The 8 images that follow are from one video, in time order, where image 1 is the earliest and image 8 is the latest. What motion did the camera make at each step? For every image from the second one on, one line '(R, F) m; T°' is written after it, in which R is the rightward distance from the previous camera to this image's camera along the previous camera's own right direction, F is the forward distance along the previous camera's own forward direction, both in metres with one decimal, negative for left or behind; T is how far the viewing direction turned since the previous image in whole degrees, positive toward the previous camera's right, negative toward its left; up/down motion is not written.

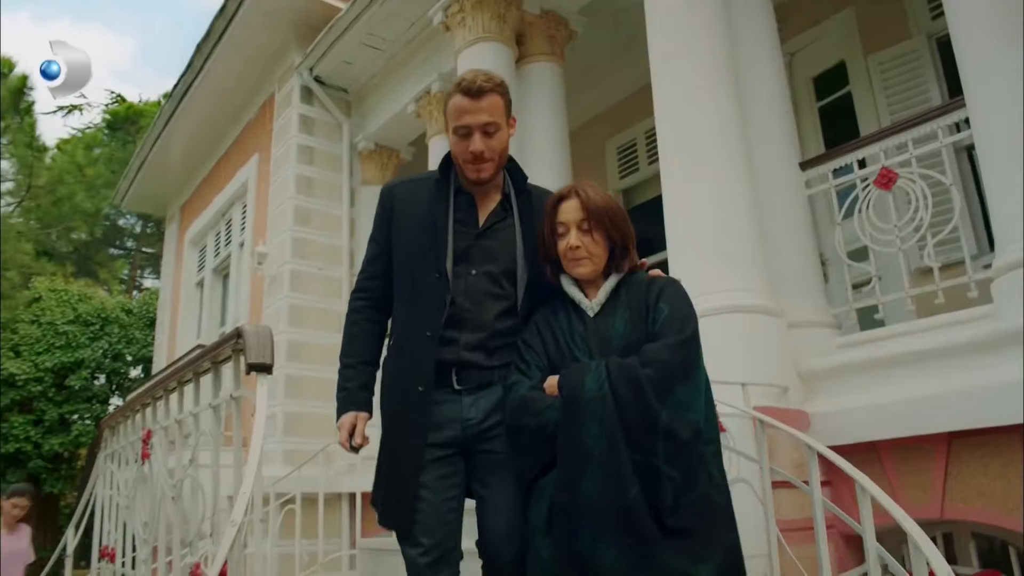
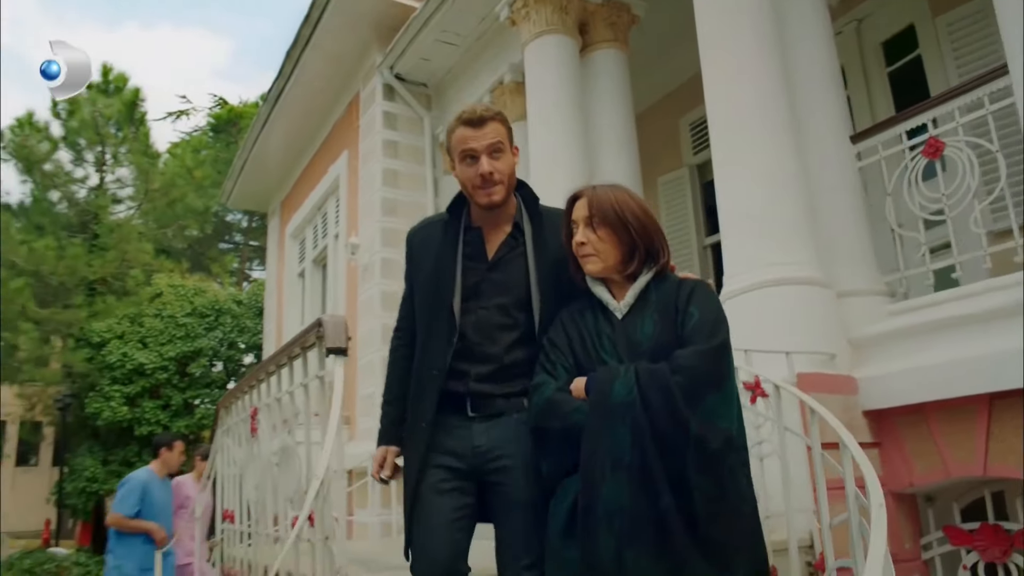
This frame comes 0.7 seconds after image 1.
(+0.2, -0.3) m; -7°
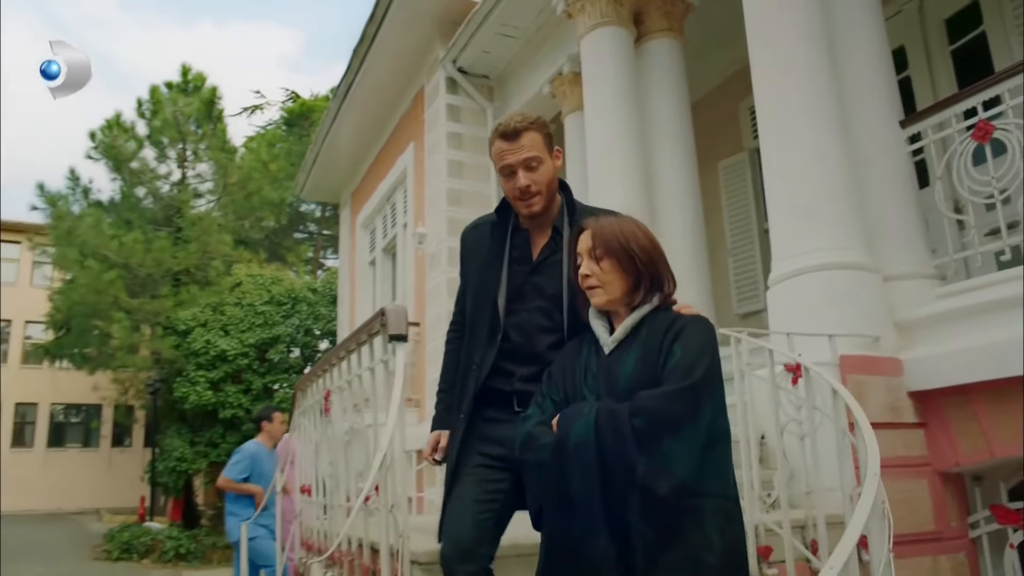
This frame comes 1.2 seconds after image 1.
(+0.1, -0.2) m; -5°
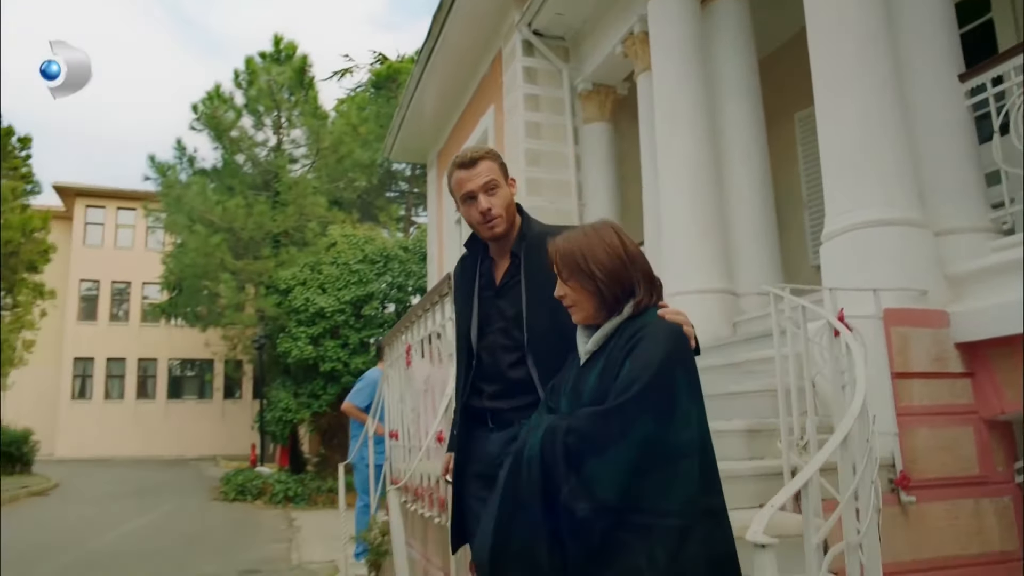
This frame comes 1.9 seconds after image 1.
(+0.1, -0.3) m; -6°
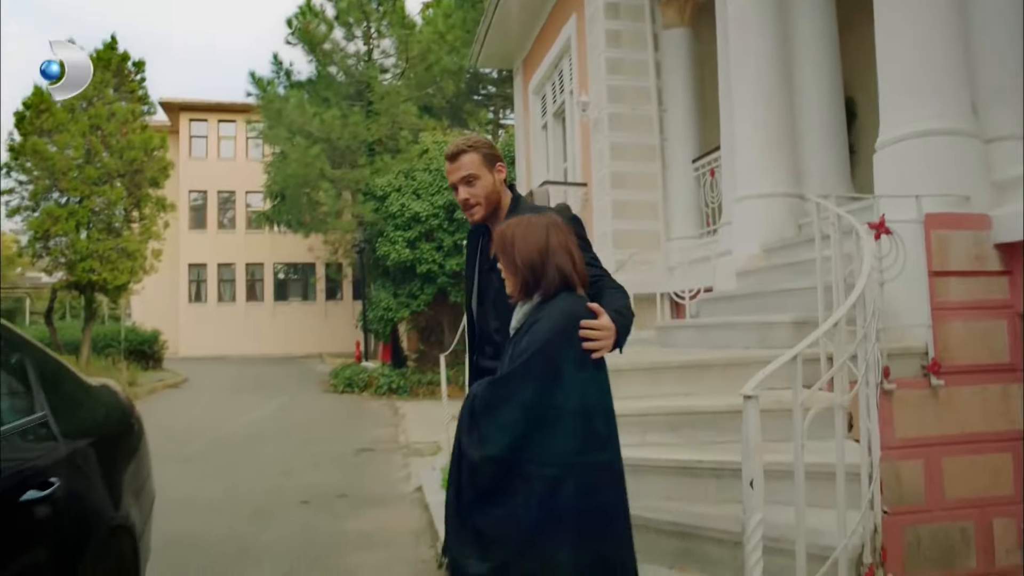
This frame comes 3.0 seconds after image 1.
(+0.1, -0.5) m; -6°
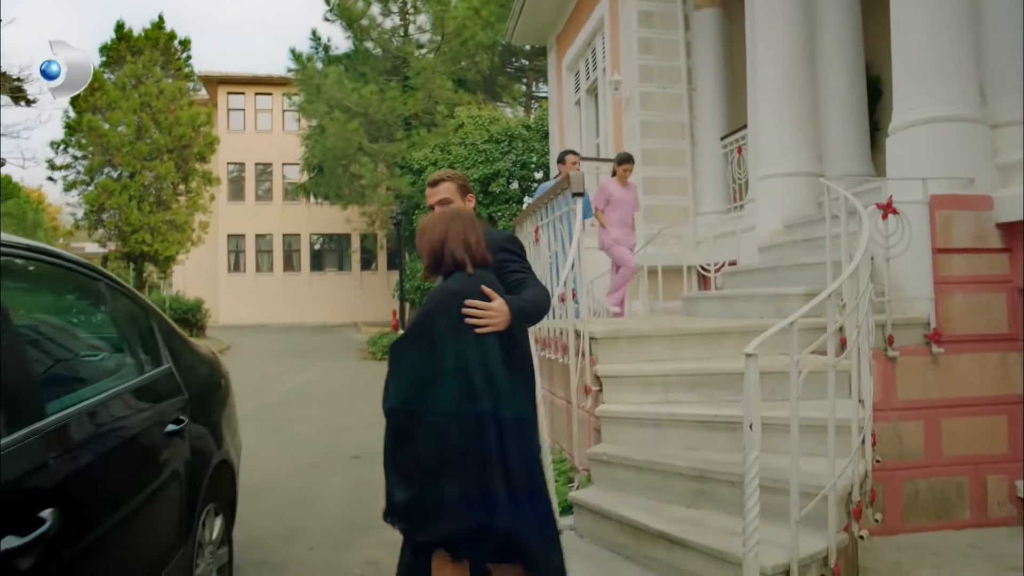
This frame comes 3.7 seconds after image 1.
(0.0, -0.4) m; -2°
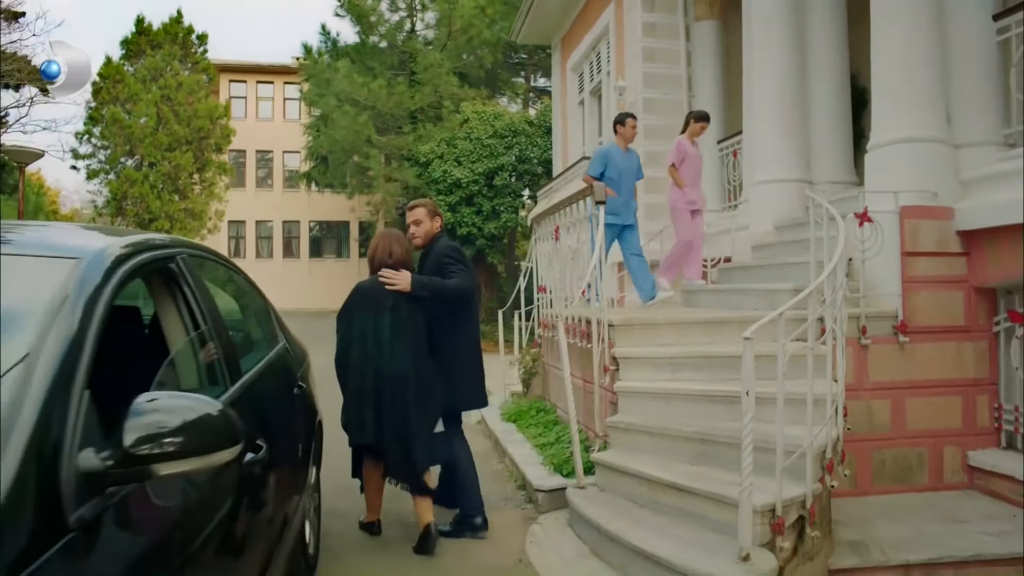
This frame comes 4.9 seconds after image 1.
(-0.2, -0.7) m; +1°
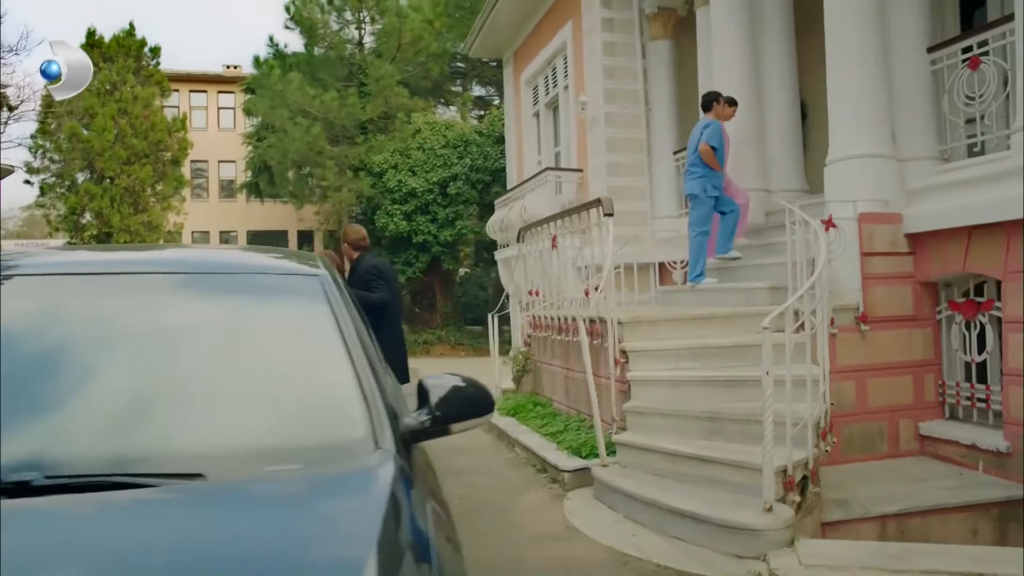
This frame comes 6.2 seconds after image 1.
(-0.6, -0.5) m; +5°
